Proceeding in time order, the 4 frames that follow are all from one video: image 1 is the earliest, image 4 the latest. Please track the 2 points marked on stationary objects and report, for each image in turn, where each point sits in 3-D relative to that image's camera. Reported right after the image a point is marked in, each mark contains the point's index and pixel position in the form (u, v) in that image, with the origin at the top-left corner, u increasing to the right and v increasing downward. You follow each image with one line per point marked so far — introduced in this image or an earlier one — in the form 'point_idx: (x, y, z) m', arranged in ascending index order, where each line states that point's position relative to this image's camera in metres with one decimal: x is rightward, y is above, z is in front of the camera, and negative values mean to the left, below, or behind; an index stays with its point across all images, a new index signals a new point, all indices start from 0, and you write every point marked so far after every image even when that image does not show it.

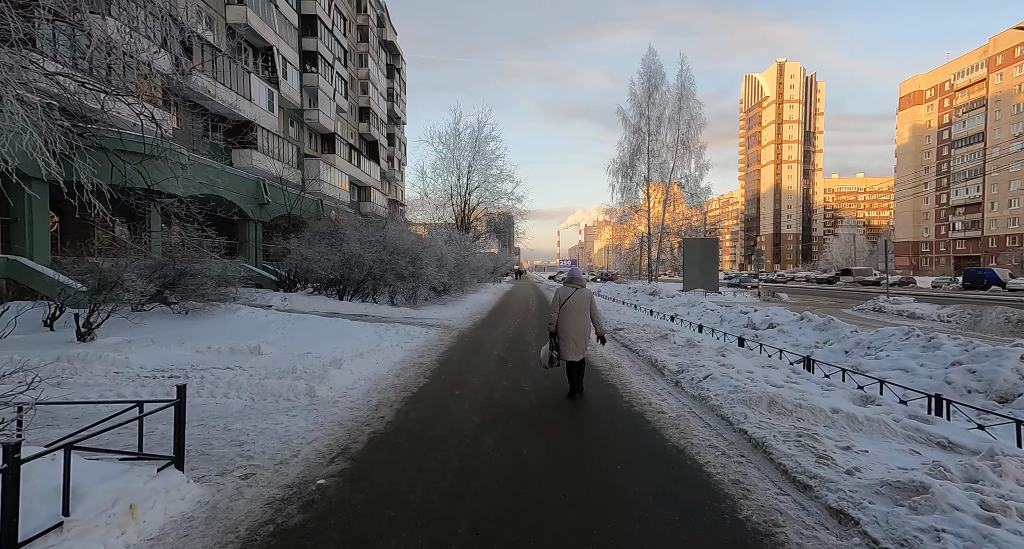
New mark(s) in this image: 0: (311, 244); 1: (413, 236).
0: (-6.6, +1.0, +18.4) m
1: (-3.5, +1.4, +19.4) m
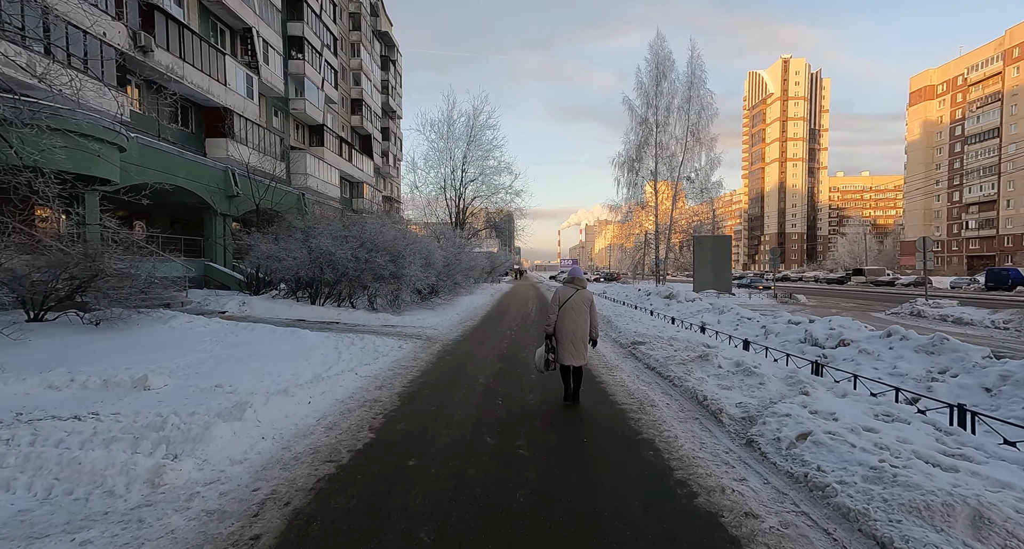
0: (-6.7, +1.0, +16.0) m
1: (-3.6, +1.4, +17.0) m
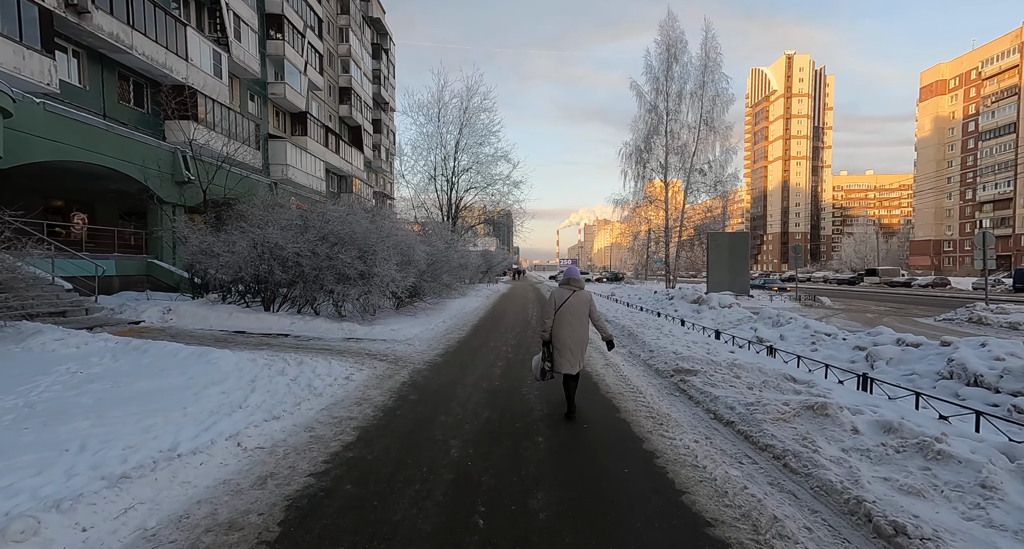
0: (-6.8, +1.0, +13.0) m
1: (-3.6, +1.4, +14.0) m
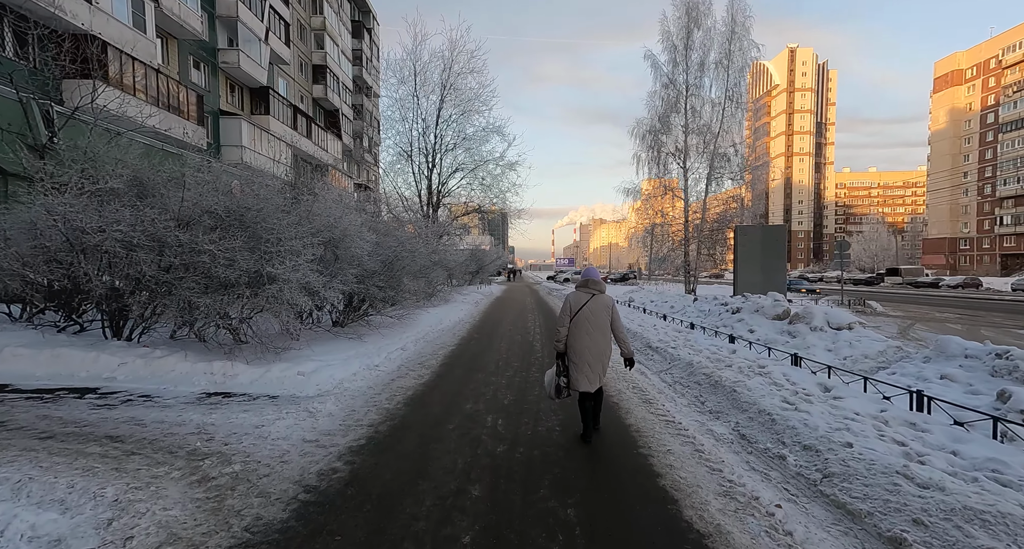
0: (-6.9, +0.9, +7.8) m
1: (-3.7, +1.3, +8.8) m
